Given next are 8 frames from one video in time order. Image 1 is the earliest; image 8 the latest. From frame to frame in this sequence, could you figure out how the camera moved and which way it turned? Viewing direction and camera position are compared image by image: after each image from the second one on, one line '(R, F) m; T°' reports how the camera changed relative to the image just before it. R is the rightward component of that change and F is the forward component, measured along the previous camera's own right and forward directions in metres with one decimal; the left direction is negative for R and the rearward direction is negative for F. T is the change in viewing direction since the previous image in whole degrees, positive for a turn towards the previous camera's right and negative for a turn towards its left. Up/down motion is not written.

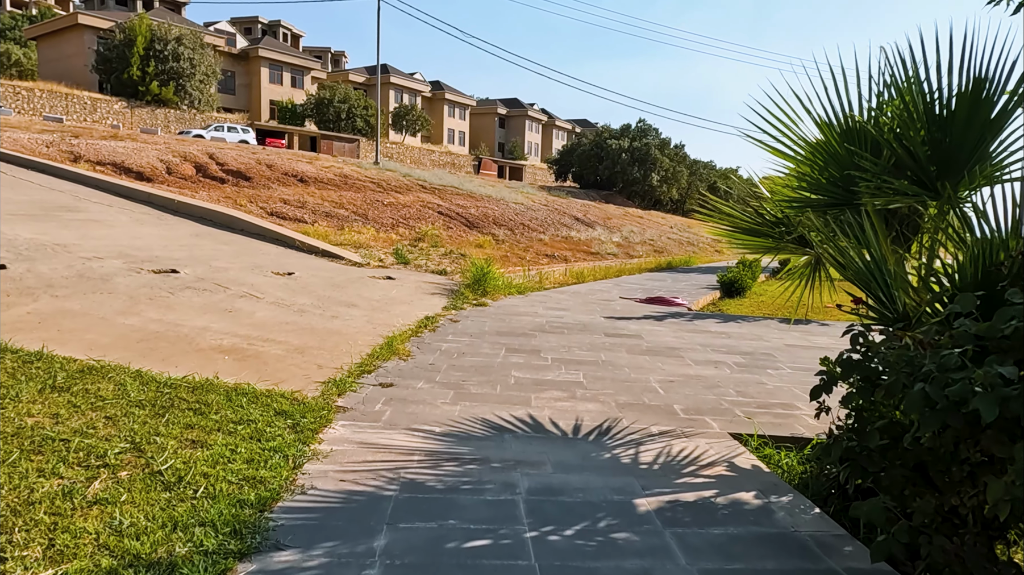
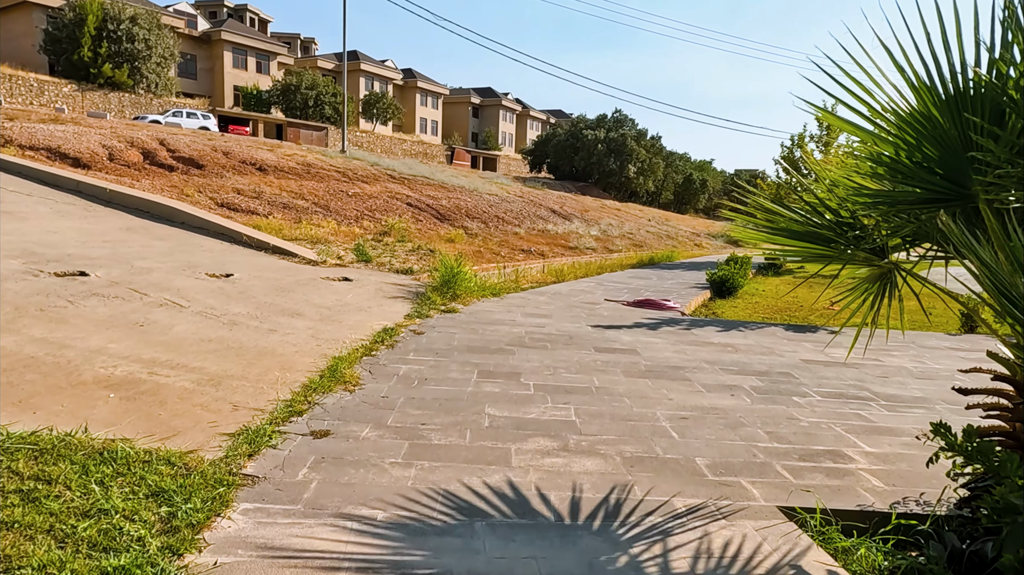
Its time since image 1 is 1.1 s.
(0.0, +0.9) m; +2°
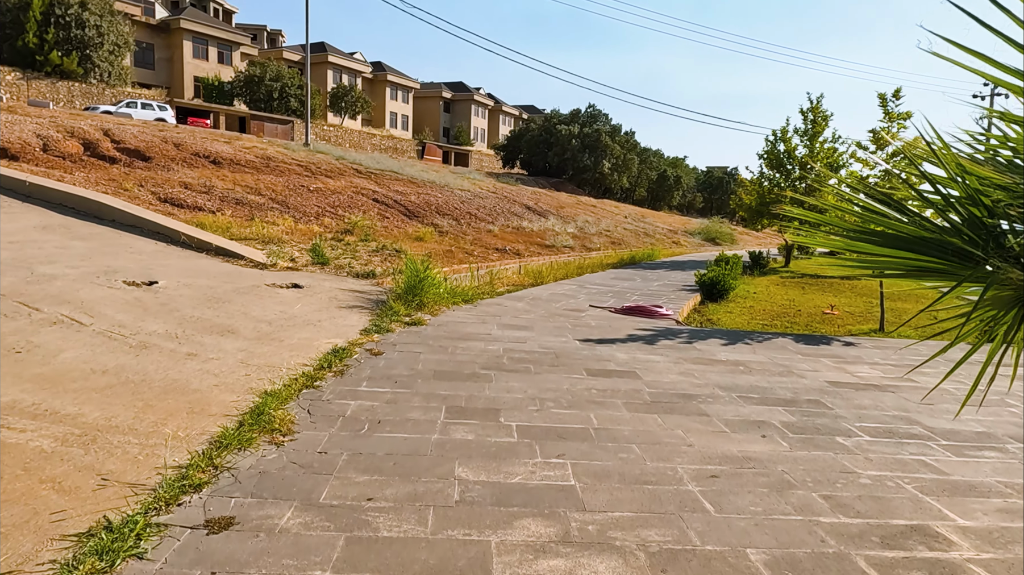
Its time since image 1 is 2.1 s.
(0.0, +0.9) m; +2°
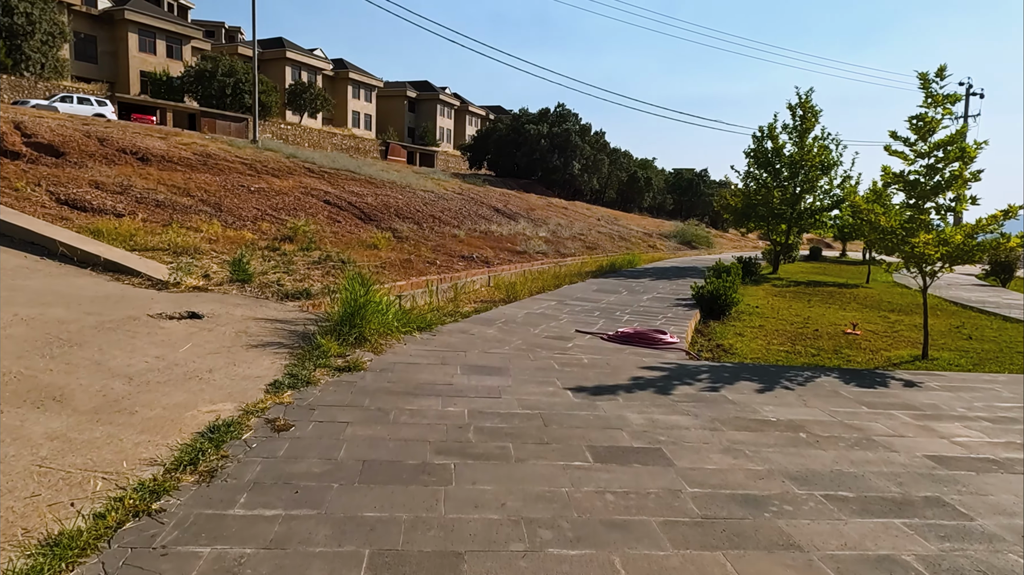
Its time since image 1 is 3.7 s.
(0.0, +1.5) m; +3°
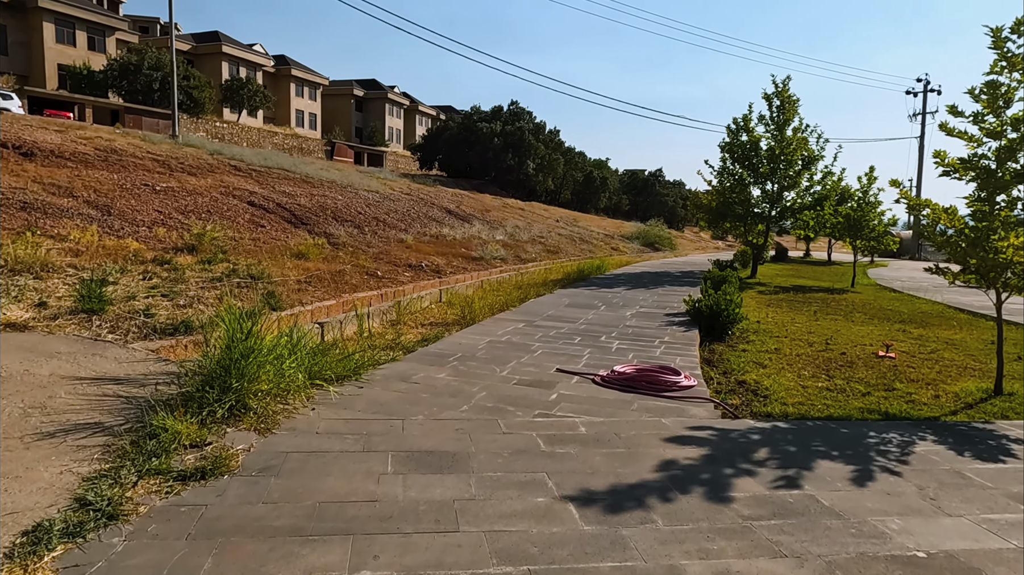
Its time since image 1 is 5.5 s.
(0.0, +1.6) m; +4°
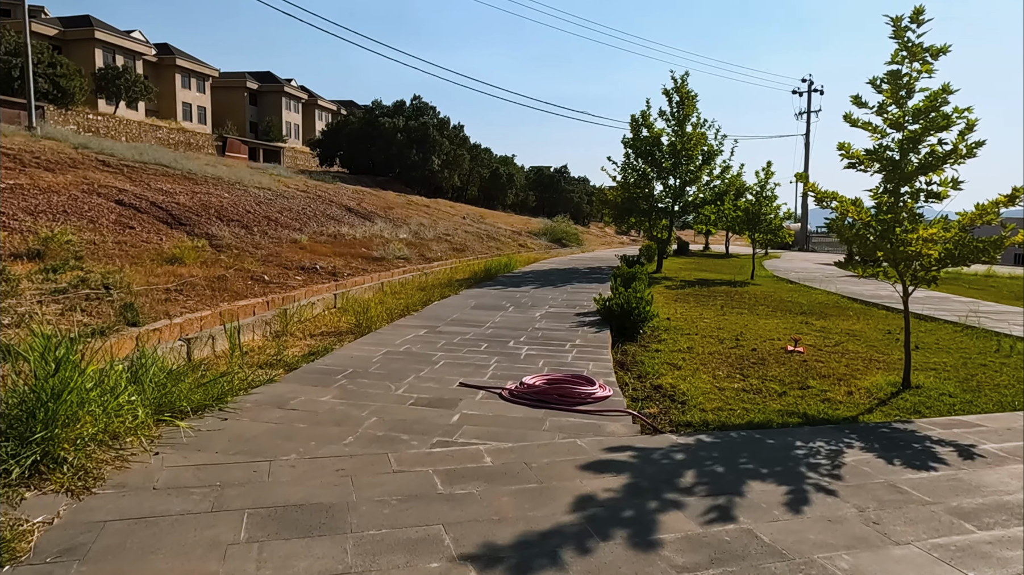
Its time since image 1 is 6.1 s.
(+0.1, +0.5) m; +8°
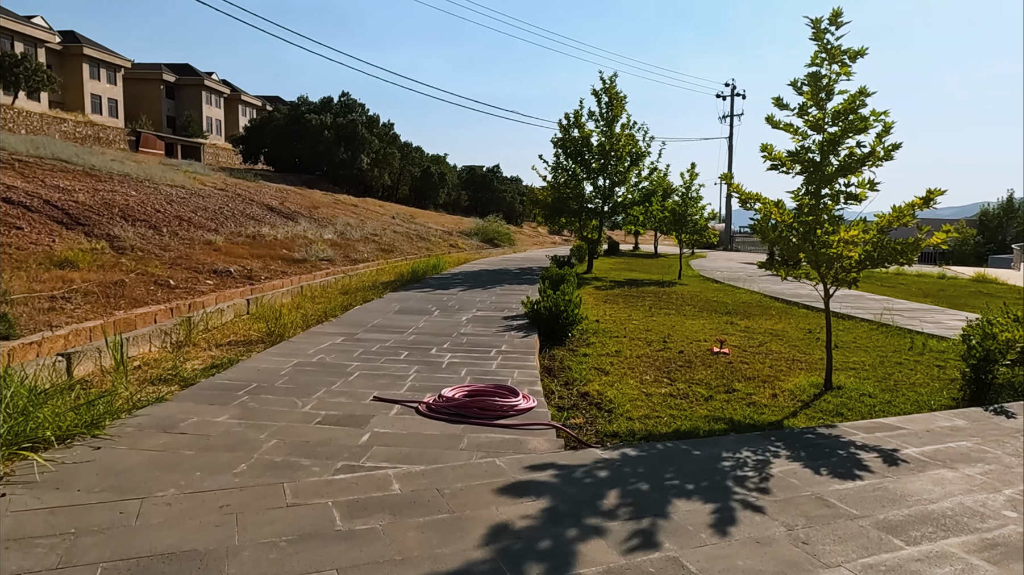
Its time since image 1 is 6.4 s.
(+0.1, +0.2) m; +6°
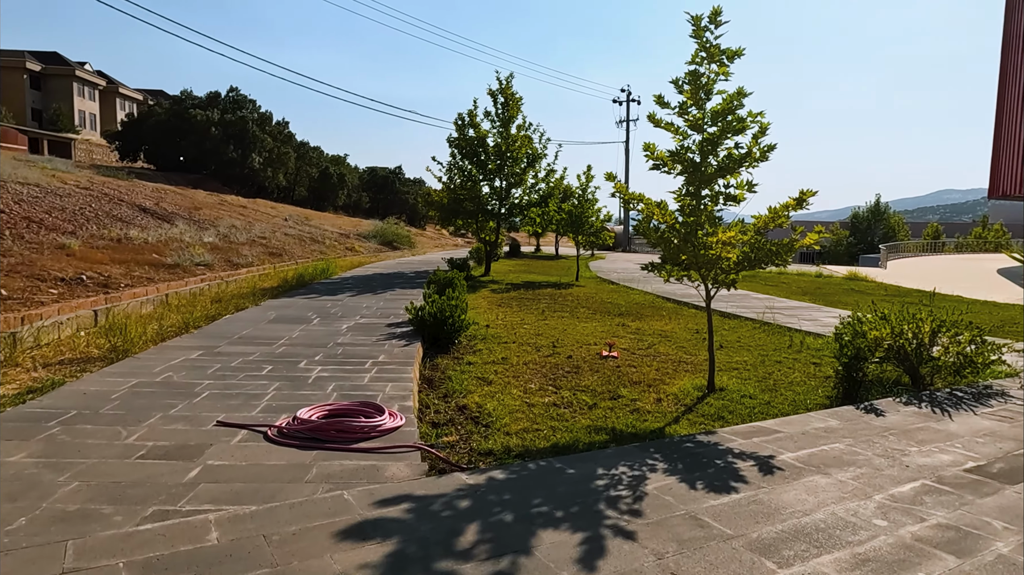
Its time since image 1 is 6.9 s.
(+0.2, +0.3) m; +8°
